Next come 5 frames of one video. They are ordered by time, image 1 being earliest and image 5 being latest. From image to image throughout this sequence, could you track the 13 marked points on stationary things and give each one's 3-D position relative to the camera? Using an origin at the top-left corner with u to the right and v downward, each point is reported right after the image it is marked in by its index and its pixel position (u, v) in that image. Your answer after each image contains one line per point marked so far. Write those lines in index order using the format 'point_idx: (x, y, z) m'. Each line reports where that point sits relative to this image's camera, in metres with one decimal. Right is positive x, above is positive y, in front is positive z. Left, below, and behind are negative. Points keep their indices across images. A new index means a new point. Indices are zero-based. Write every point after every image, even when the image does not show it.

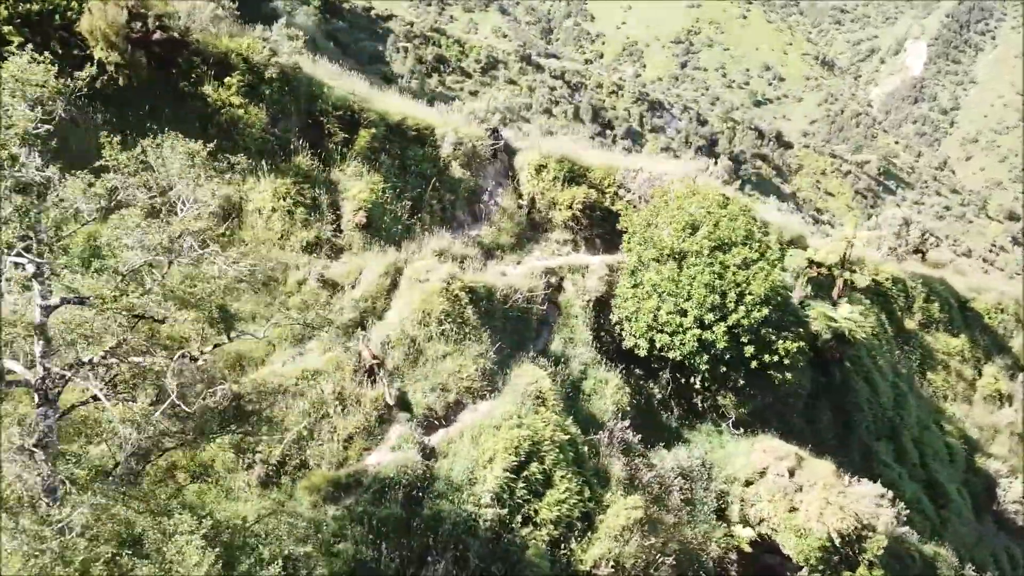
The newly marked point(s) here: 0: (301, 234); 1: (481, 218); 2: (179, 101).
0: (-3.1, +0.8, +11.8) m
1: (-0.5, +1.3, +14.6) m
2: (-4.9, +2.7, +11.6) m
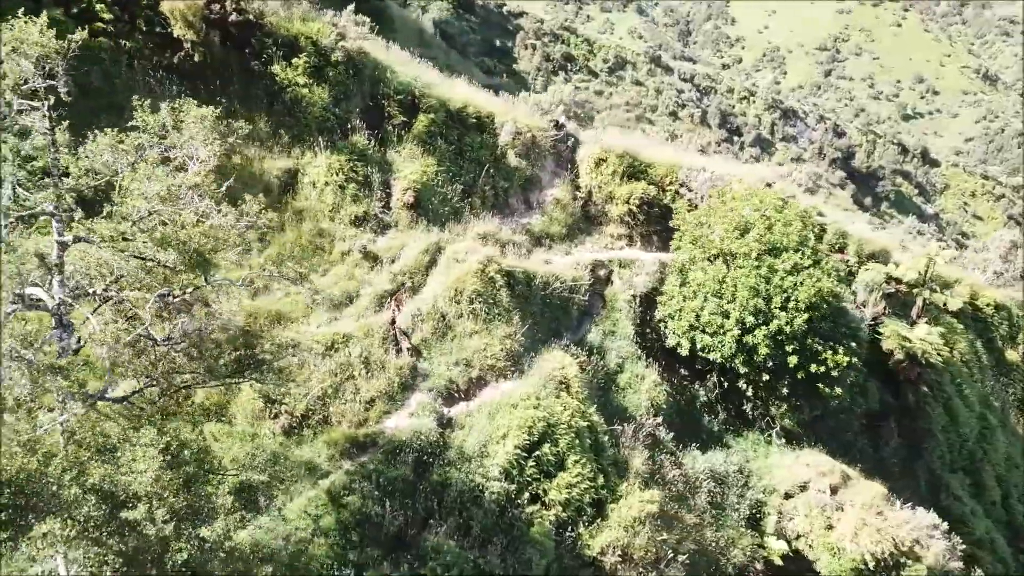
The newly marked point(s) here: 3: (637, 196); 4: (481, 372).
0: (-2.5, +1.2, +12.6) m
1: (+0.5, +1.5, +15.0) m
2: (-4.1, +3.3, +12.6) m
3: (+2.5, +1.8, +15.3) m
4: (-0.5, -1.2, +12.0) m
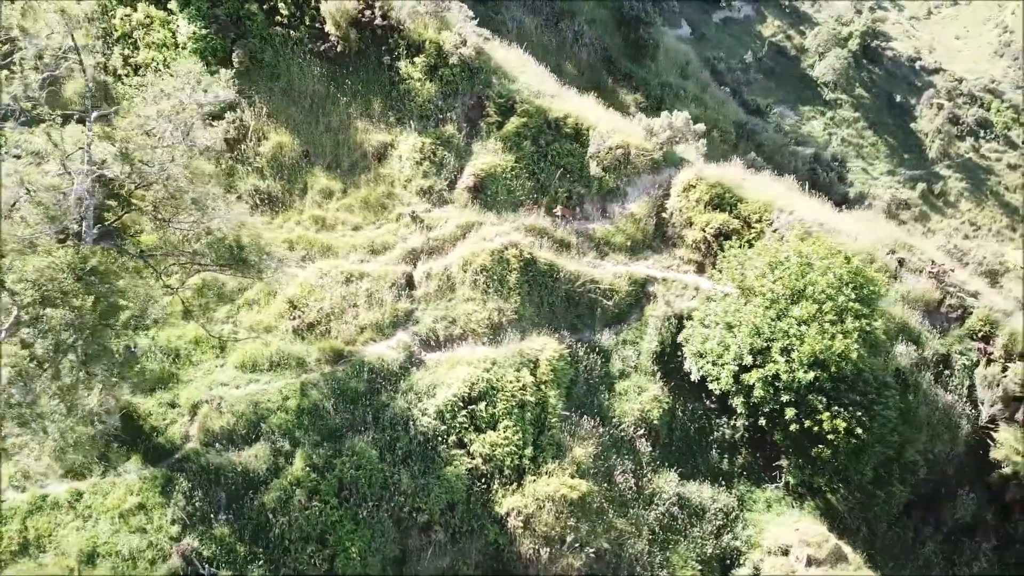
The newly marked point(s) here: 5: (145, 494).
0: (-1.8, +2.0, +15.4) m
1: (+1.9, +1.5, +16.2) m
2: (-2.7, +4.4, +16.1) m
3: (+3.9, +1.2, +15.6) m
4: (-0.9, -0.7, +14.0) m
5: (-5.6, -3.2, +12.4) m
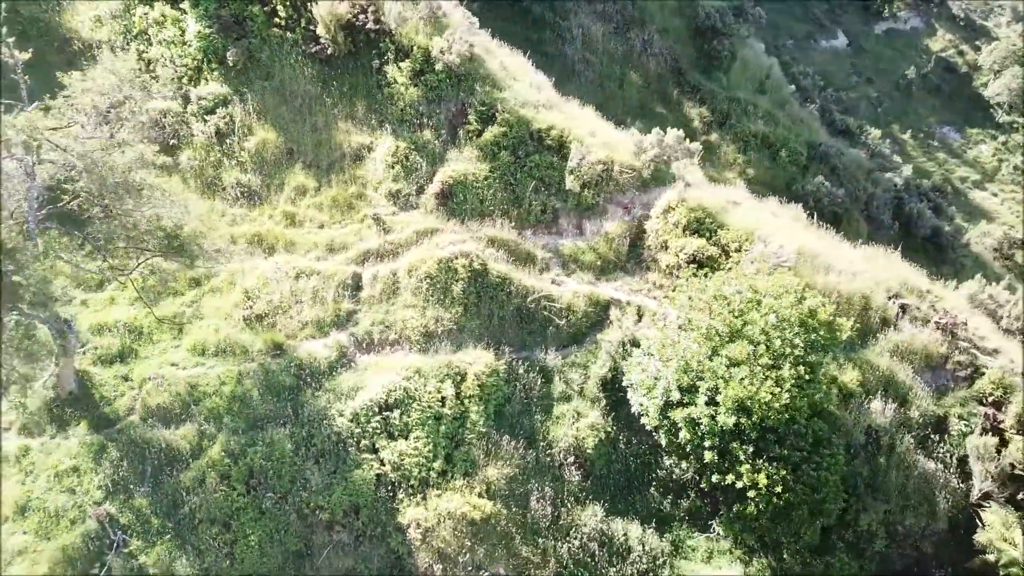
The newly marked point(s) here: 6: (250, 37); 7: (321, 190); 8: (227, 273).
0: (-2.4, +2.0, +15.5) m
1: (+1.4, +1.1, +15.6) m
2: (-2.9, +4.4, +16.4) m
3: (+3.2, +0.7, +14.7) m
4: (-2.0, -0.8, +14.0) m
5: (-7.2, -2.8, +13.3) m
6: (-5.3, +5.1, +16.4) m
7: (-3.7, +1.9, +15.7) m
8: (-5.3, +0.3, +14.9) m
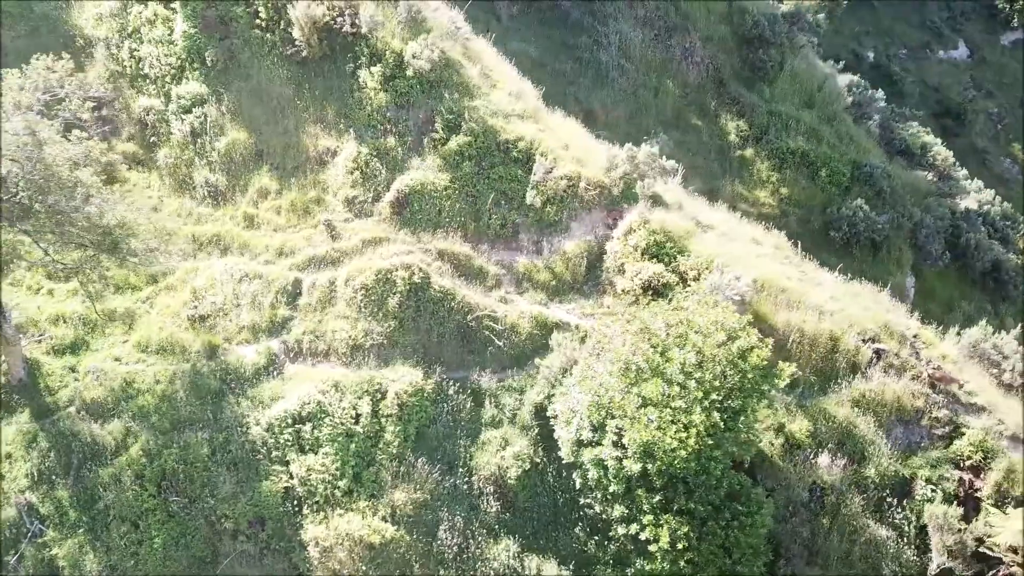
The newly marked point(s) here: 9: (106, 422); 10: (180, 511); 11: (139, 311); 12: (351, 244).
0: (-3.1, +1.8, +15.2) m
1: (+0.5, +0.7, +14.9) m
2: (-3.4, +4.3, +16.1) m
3: (+2.2, +0.2, +13.7) m
4: (-3.1, -1.0, +13.7) m
5: (-8.4, -2.7, +13.7) m
6: (-5.7, +5.1, +16.5) m
7: (-4.4, +1.8, +15.6) m
8: (-6.2, +0.3, +15.0) m
9: (-6.9, -2.2, +13.7) m
10: (-5.3, -3.5, +12.8) m
11: (-6.9, -0.4, +14.7) m
12: (-2.9, +0.8, +14.6) m
